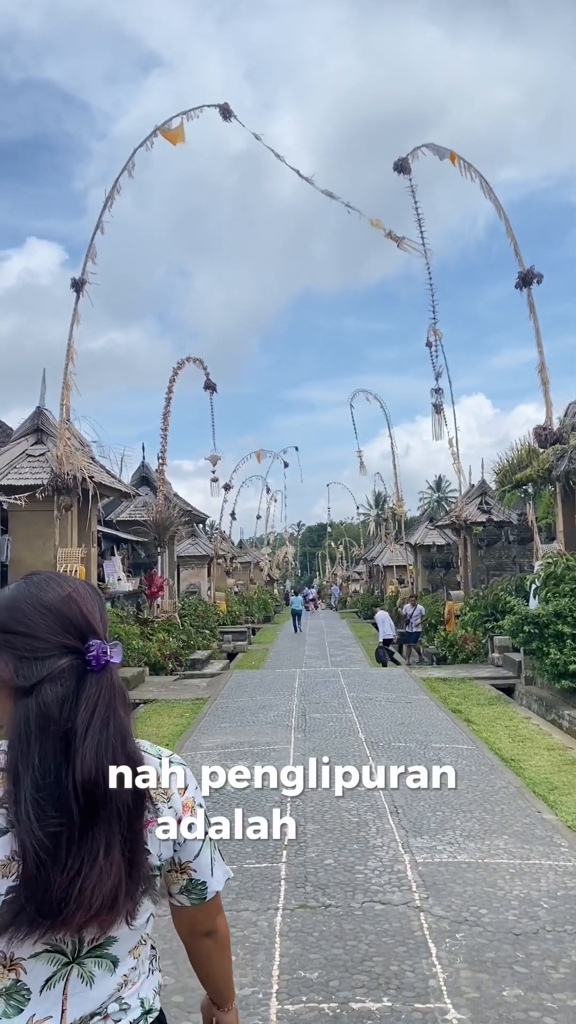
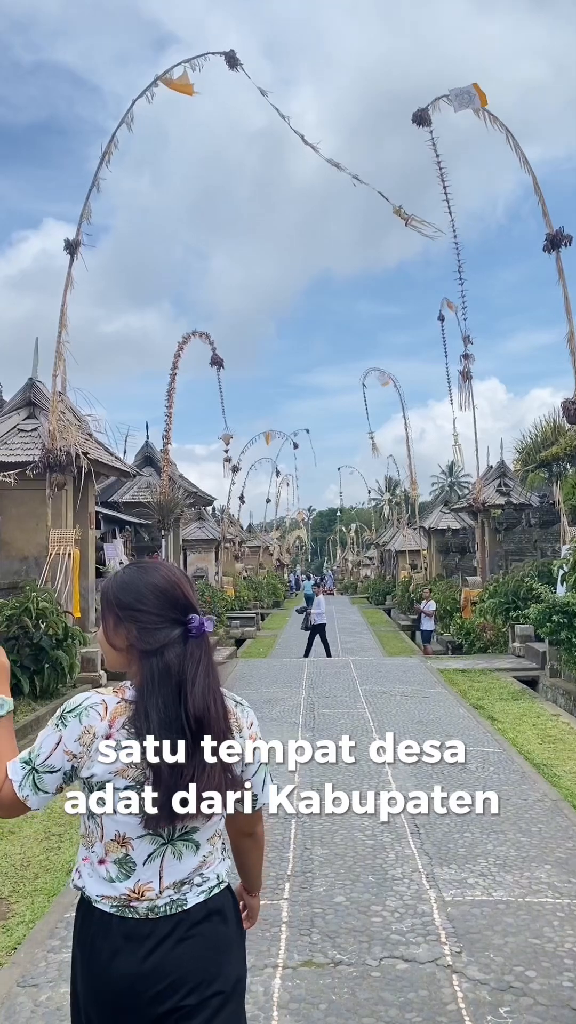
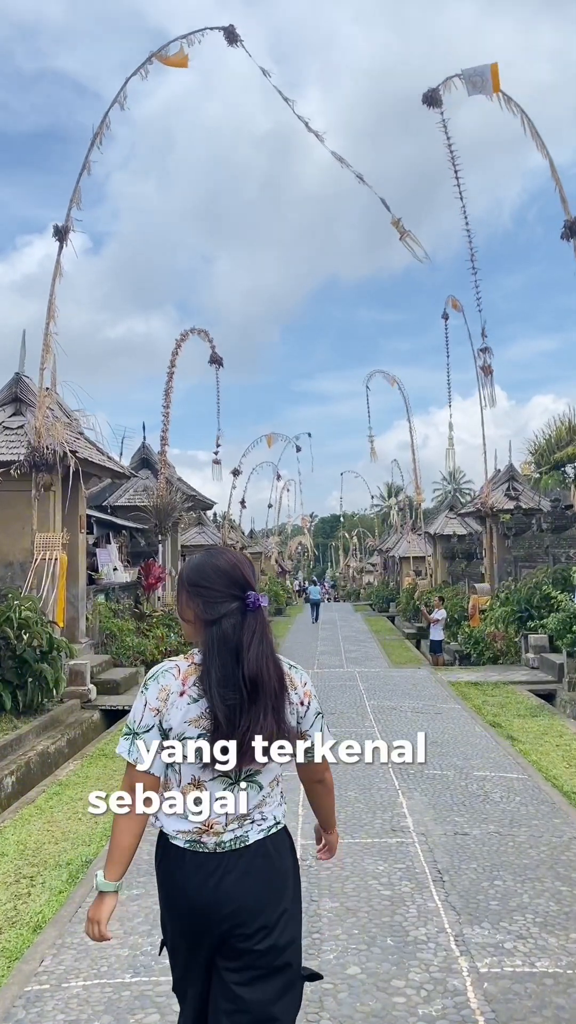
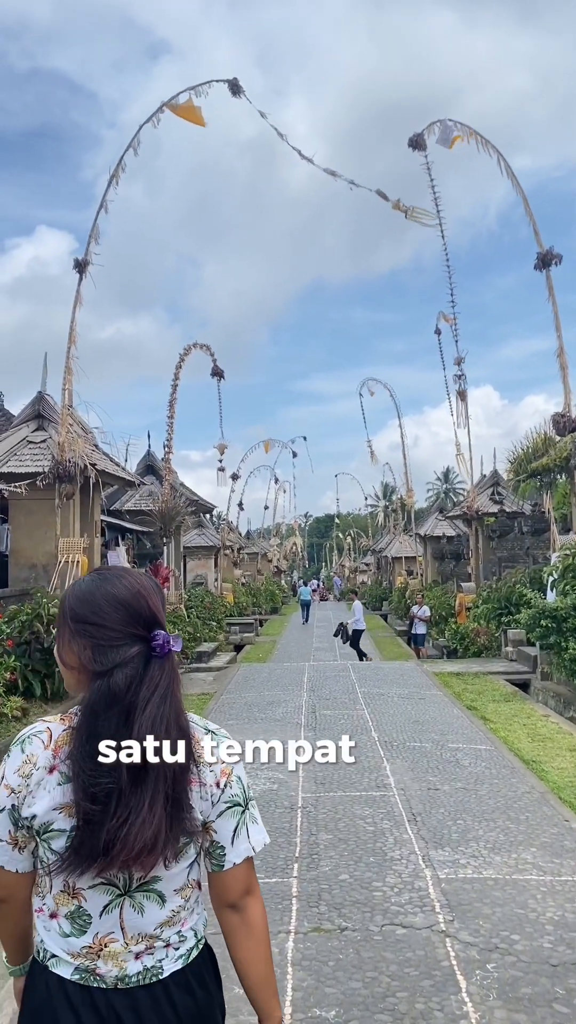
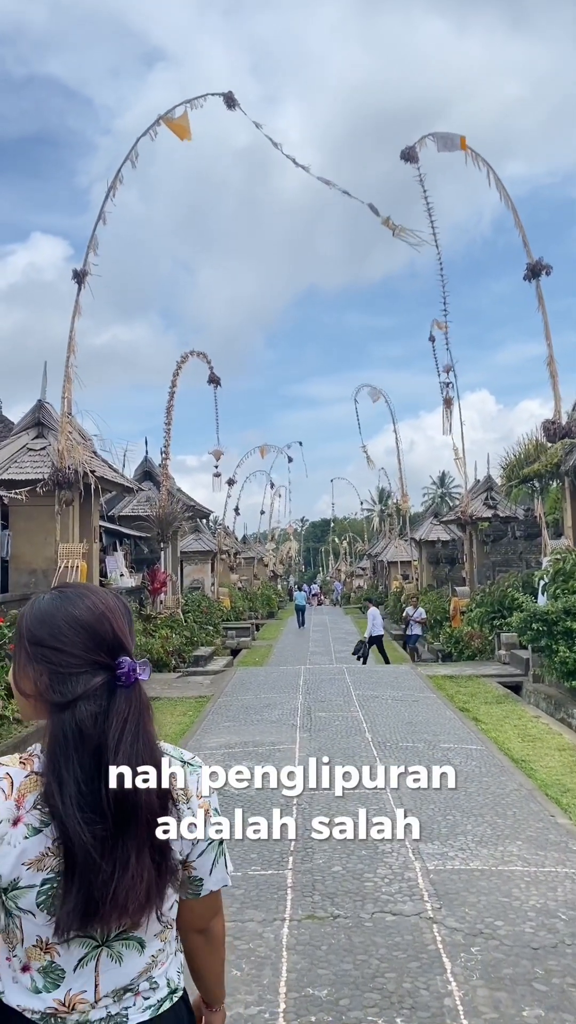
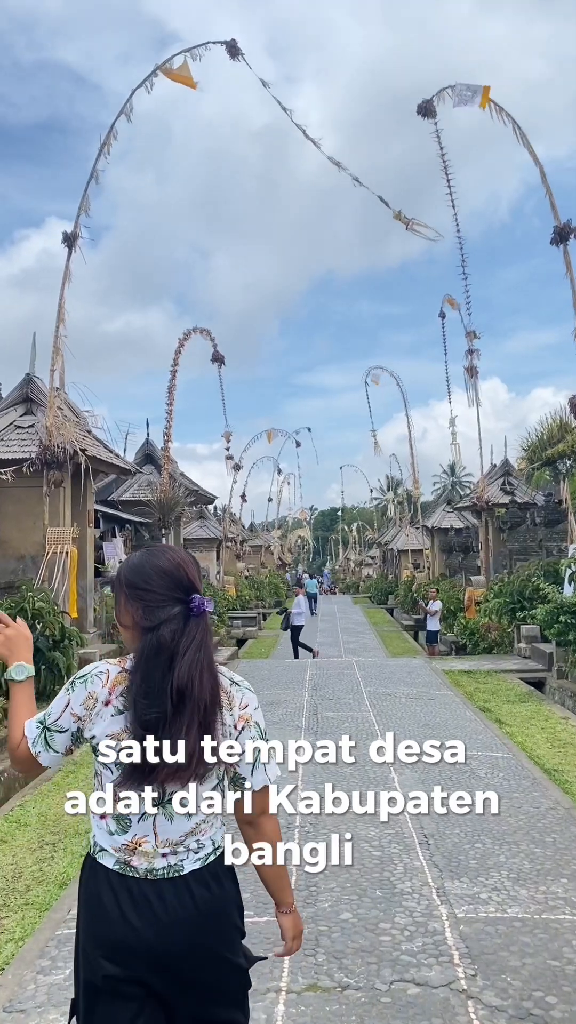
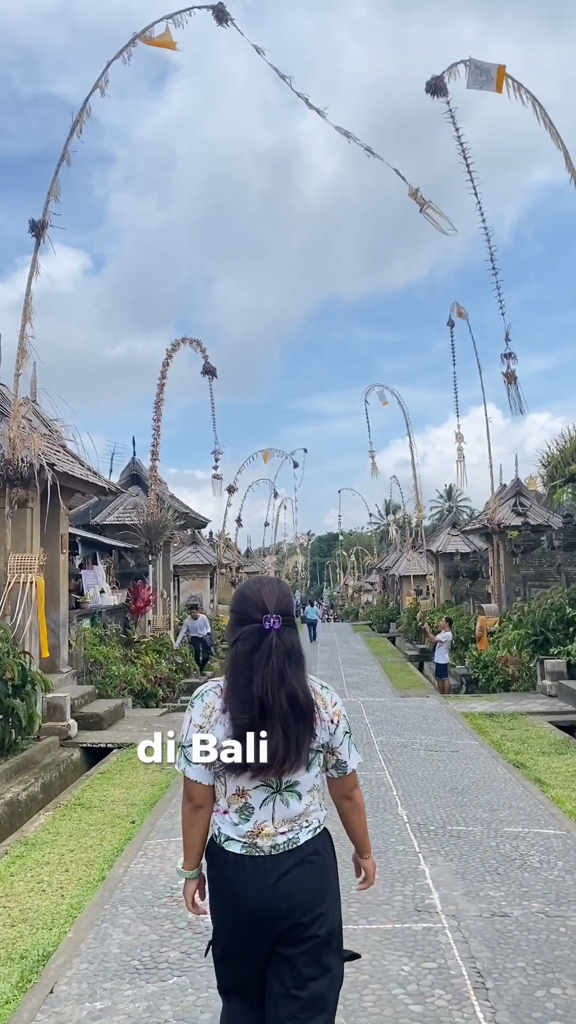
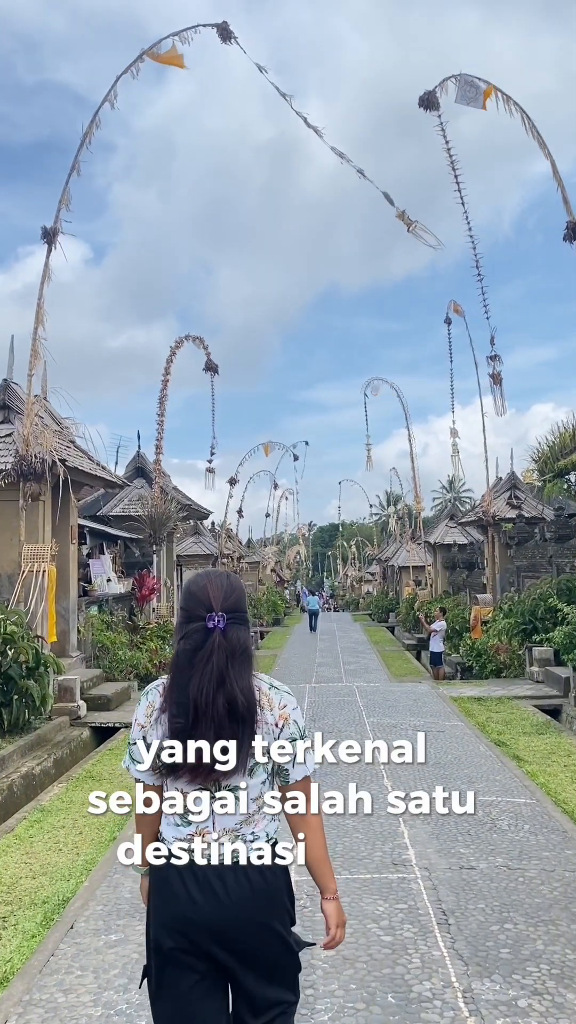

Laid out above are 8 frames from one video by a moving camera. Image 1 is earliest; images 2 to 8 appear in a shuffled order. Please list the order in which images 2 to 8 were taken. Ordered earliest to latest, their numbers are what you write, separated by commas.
5, 4, 2, 6, 3, 8, 7
